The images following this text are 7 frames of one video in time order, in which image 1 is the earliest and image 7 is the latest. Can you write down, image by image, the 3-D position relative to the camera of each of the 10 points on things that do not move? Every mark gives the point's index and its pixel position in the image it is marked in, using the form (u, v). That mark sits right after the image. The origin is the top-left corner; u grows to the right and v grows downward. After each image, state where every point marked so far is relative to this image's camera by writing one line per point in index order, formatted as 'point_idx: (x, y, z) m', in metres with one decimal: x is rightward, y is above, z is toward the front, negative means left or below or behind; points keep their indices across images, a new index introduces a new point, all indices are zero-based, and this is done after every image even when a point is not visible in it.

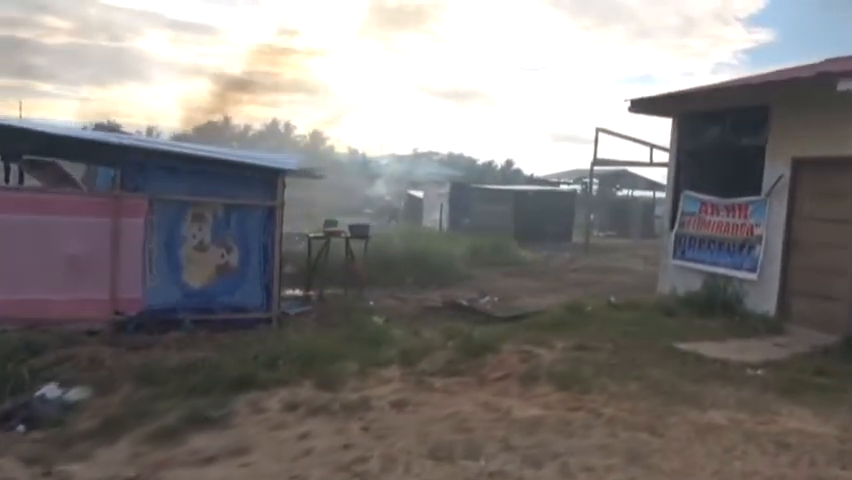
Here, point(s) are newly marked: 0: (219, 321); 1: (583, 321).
0: (-3.2, -1.2, +9.9) m
1: (+2.7, -1.4, +11.1) m
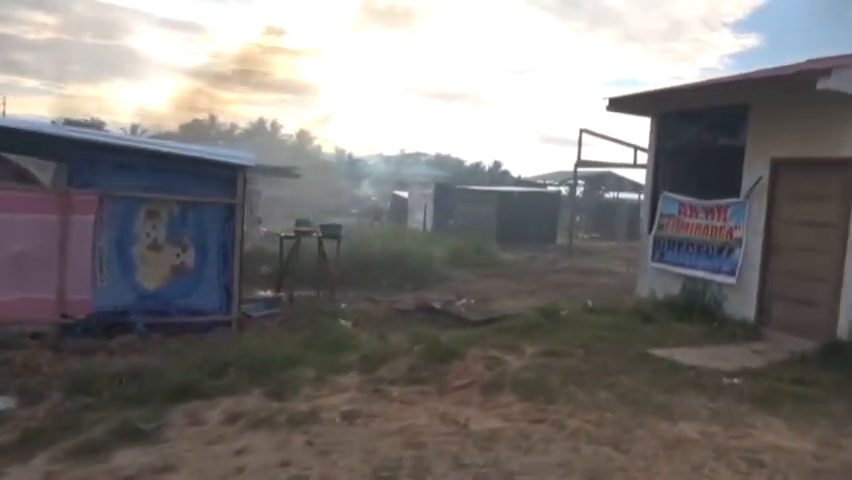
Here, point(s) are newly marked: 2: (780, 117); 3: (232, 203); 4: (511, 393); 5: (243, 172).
0: (-3.7, -1.2, +9.5) m
1: (+2.2, -1.4, +10.7) m
2: (+5.7, +2.0, +10.4) m
3: (-2.9, +0.6, +9.7) m
4: (+0.9, -1.7, +7.1) m
5: (-2.8, +1.0, +9.8) m
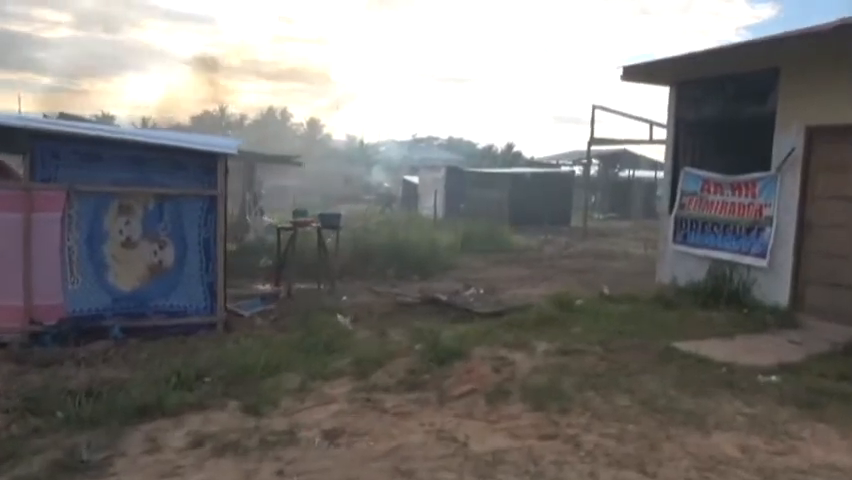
0: (-3.7, -1.2, +8.7) m
1: (+2.2, -1.2, +9.9) m
2: (+5.6, +2.3, +9.4) m
3: (-3.0, +0.6, +8.9) m
4: (+0.9, -1.6, +6.3) m
5: (-2.8, +1.1, +9.0) m
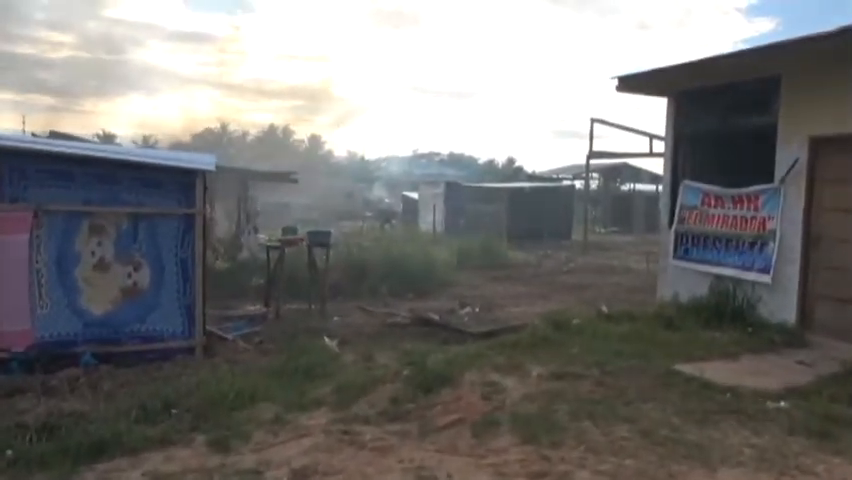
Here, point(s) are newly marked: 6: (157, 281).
0: (-3.8, -1.5, +8.3) m
1: (+2.1, -1.4, +9.4) m
2: (+5.5, +2.1, +9.0) m
3: (-3.1, +0.4, +8.5) m
4: (+0.7, -1.7, +5.8) m
5: (-3.0, +0.8, +8.6) m
6: (-3.6, -0.5, +8.5) m
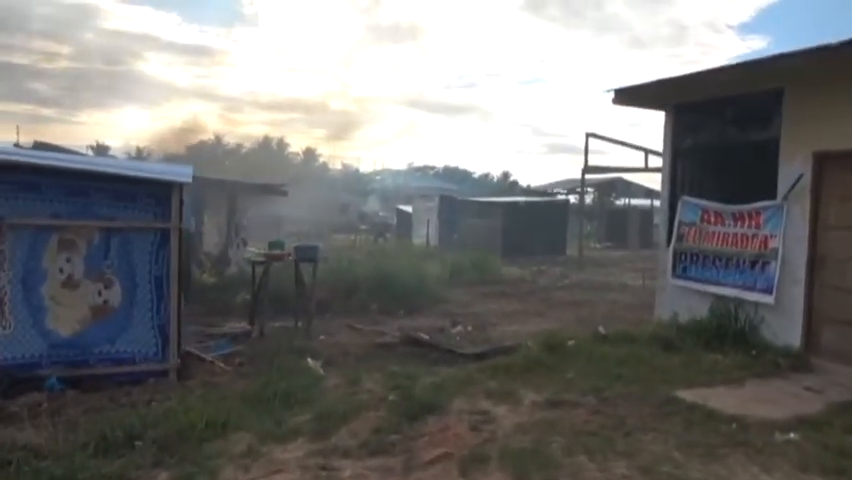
0: (-4.0, -1.7, +7.8) m
1: (+1.9, -1.7, +9.0) m
2: (+5.3, +1.9, +8.7) m
3: (-3.3, +0.1, +8.1) m
4: (+0.6, -1.9, +5.4) m
5: (-3.1, +0.6, +8.2) m
6: (-3.7, -0.7, +8.0) m
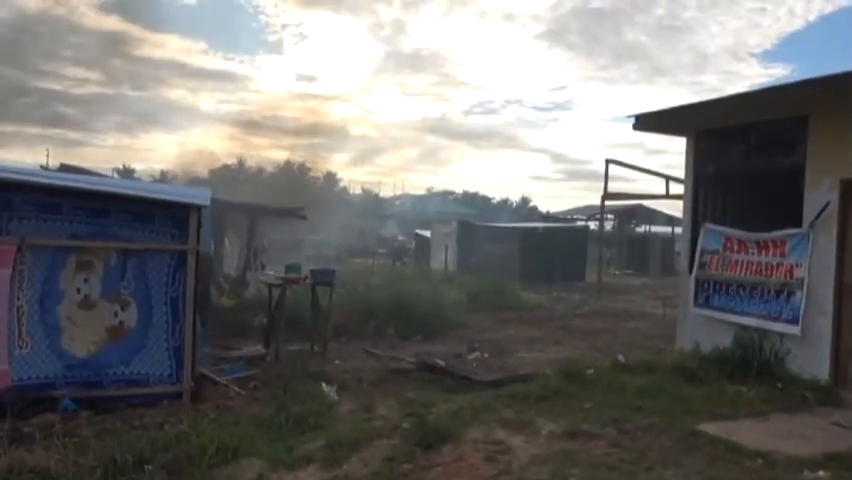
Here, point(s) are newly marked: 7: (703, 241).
0: (-3.8, -1.9, +7.8) m
1: (+2.1, -2.0, +8.8) m
2: (+5.6, +1.5, +8.5) m
3: (-3.1, -0.1, +8.1) m
4: (+0.7, -2.1, +5.2) m
5: (-2.9, +0.4, +8.2) m
6: (-3.5, -1.0, +8.0) m
7: (+4.5, 0.0, +10.5) m
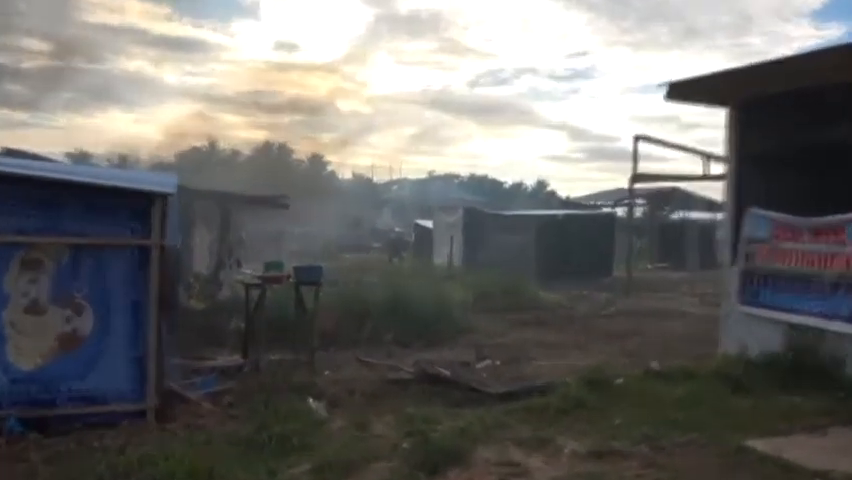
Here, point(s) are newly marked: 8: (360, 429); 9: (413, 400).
0: (-3.8, -1.9, +6.8) m
1: (+2.1, -1.9, +7.6) m
2: (+5.5, +1.7, +7.2) m
3: (-3.1, -0.1, +7.0) m
4: (+0.7, -2.0, +4.0) m
5: (-2.9, +0.4, +7.1) m
6: (-3.5, -0.9, +7.0) m
7: (+4.6, +0.2, +9.2) m
8: (-0.7, -2.1, +7.0) m
9: (-0.1, -2.1, +8.4) m
